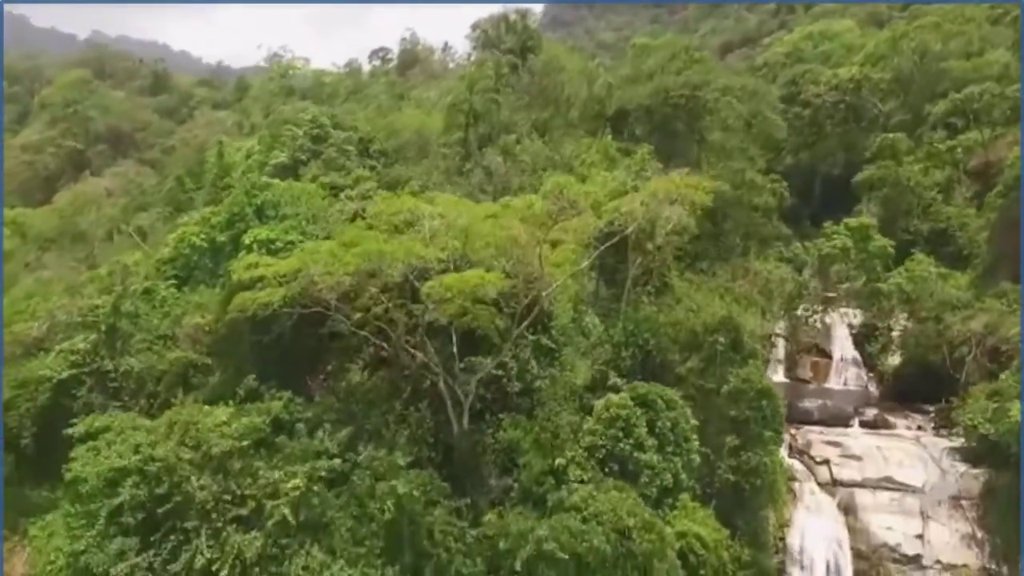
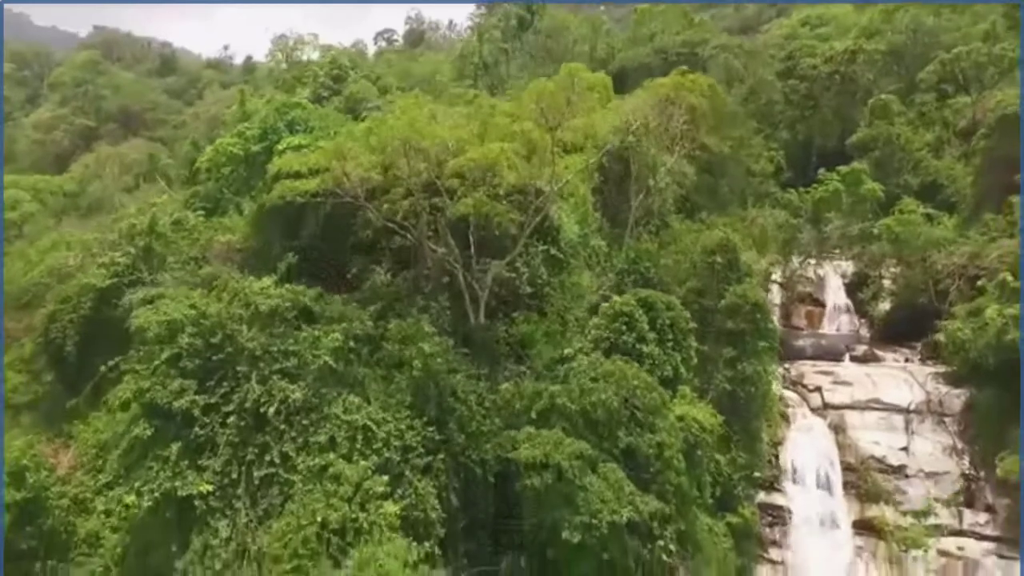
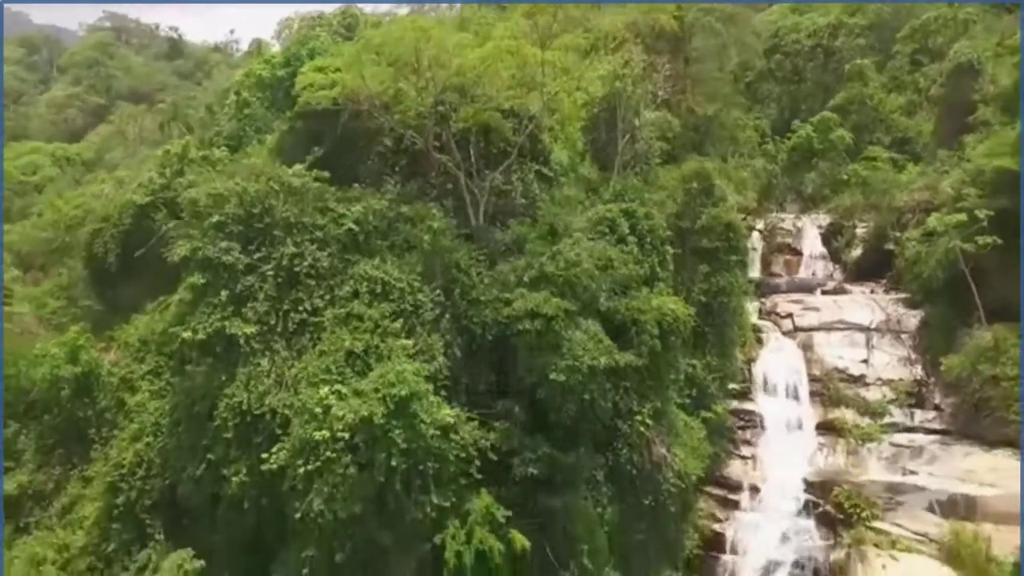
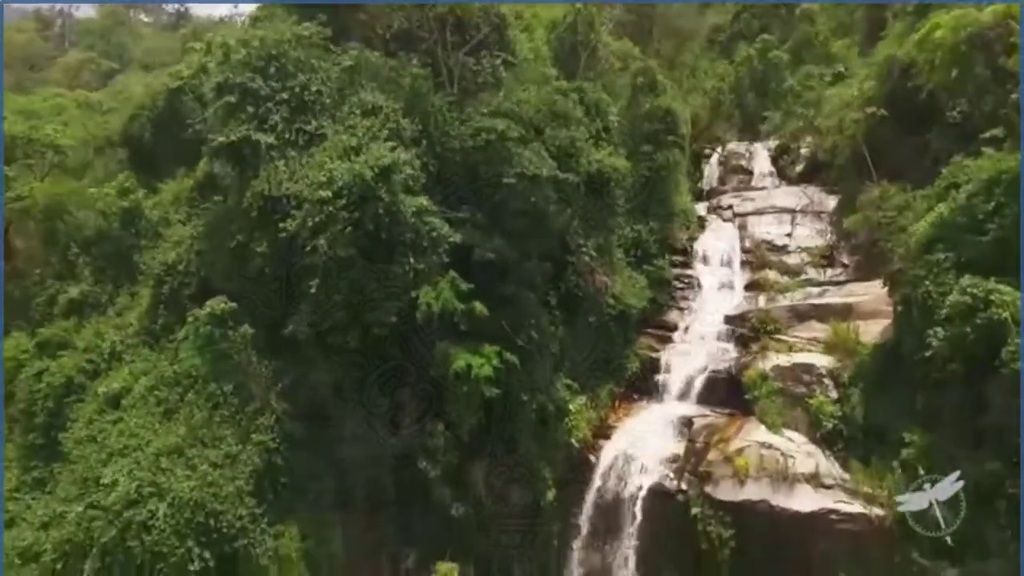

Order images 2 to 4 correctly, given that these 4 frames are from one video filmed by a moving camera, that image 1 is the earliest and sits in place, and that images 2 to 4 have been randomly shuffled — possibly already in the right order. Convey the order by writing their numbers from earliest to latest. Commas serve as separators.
2, 3, 4
